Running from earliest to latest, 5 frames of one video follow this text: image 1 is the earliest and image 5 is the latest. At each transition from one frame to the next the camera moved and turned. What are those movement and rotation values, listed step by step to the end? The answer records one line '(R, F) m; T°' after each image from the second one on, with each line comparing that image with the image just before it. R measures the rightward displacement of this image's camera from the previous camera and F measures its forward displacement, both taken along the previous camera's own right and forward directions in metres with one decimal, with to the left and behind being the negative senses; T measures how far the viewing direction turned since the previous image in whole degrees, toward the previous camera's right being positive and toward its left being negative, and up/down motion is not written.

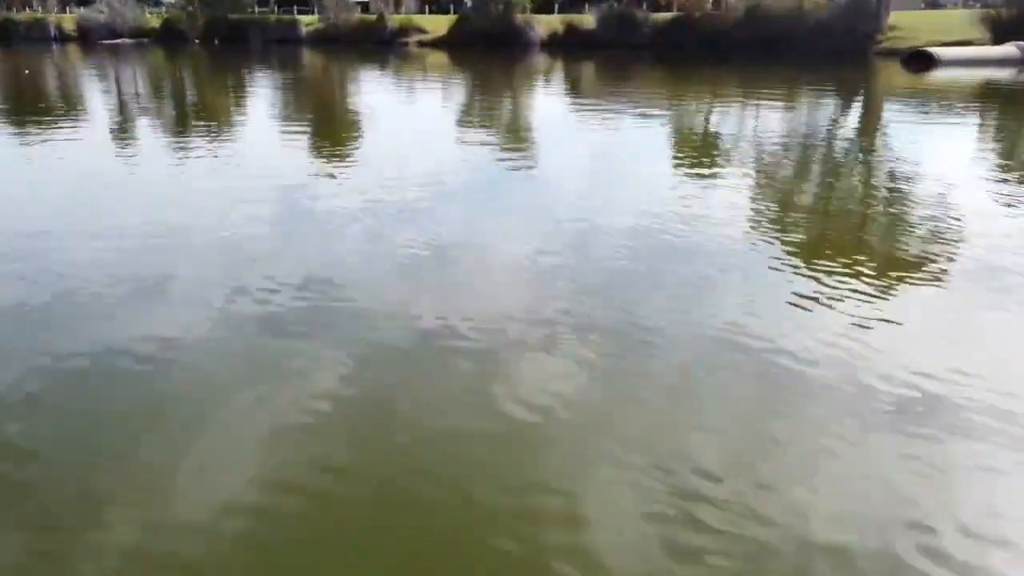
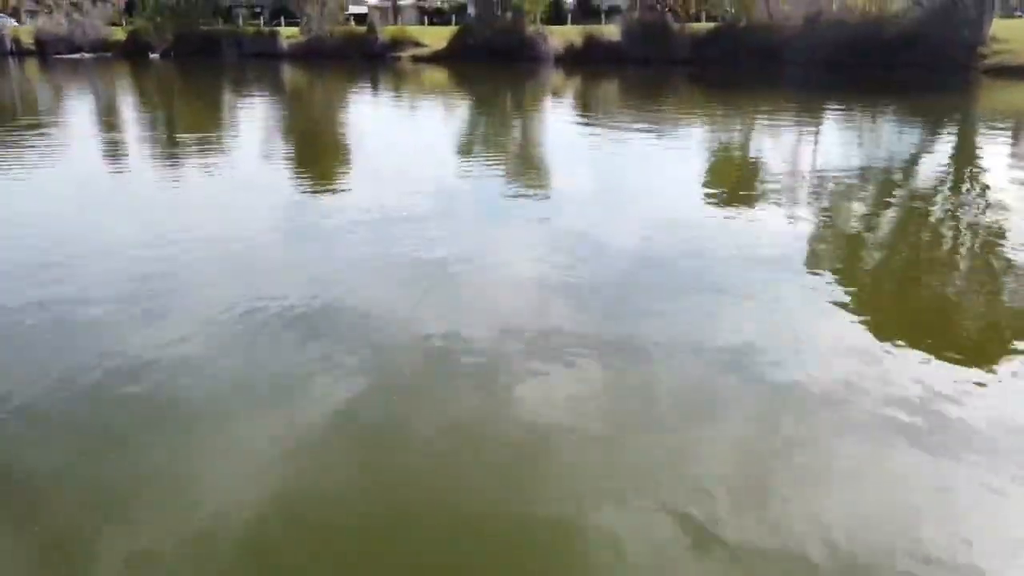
(0.0, +2.4) m; -1°
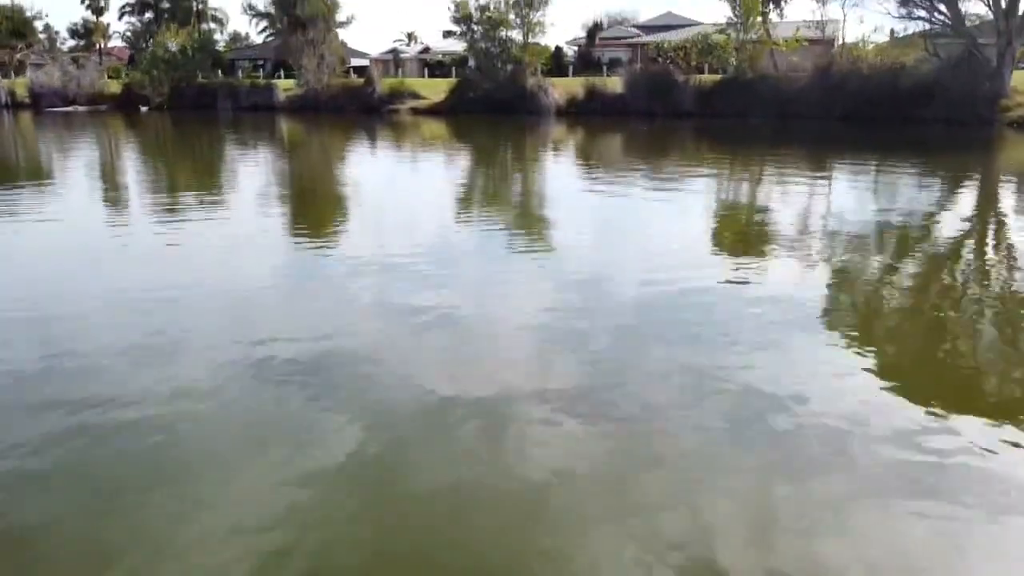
(0.0, +0.5) m; 0°
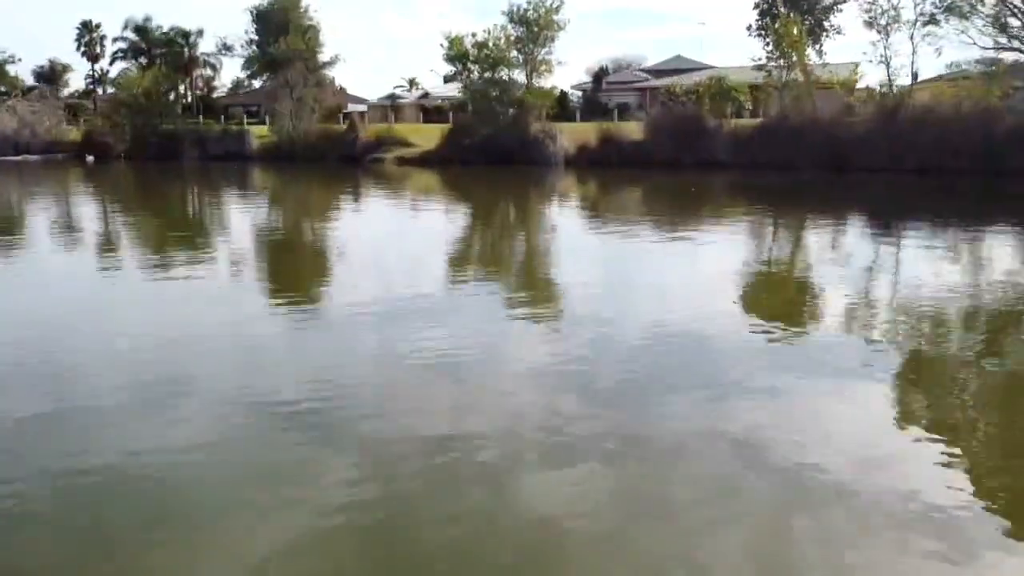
(0.0, +2.1) m; 0°
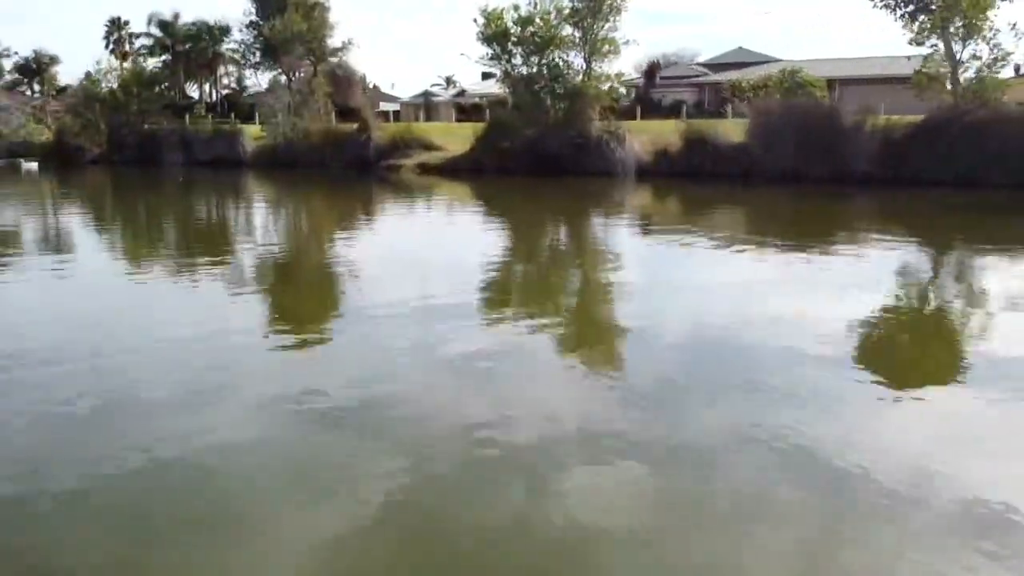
(-0.1, +2.9) m; -2°
